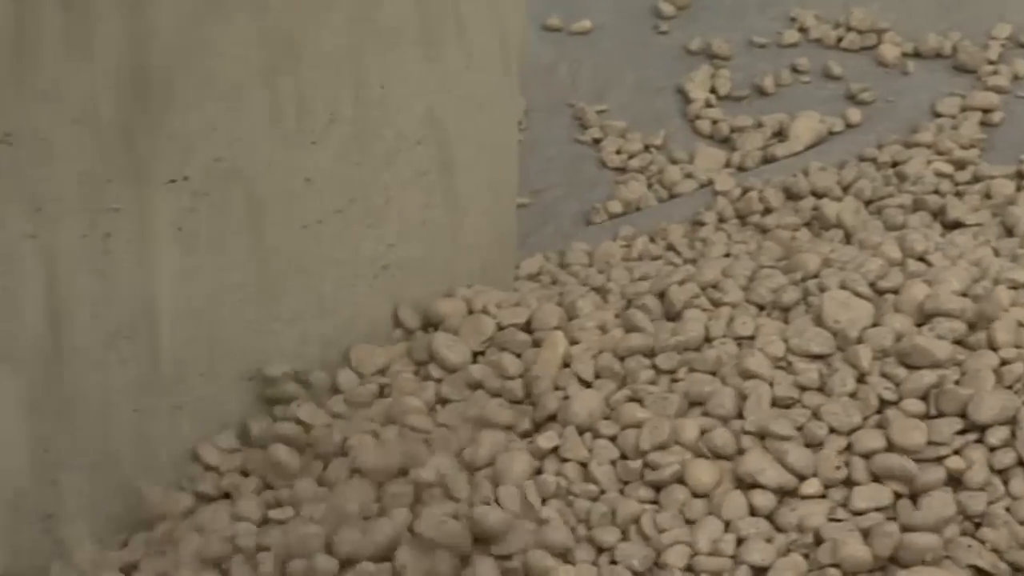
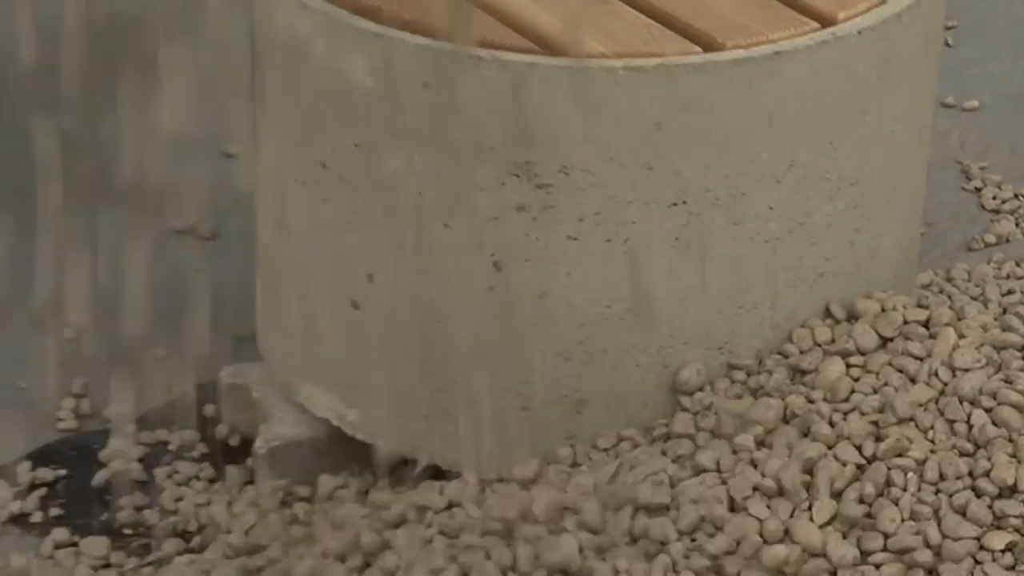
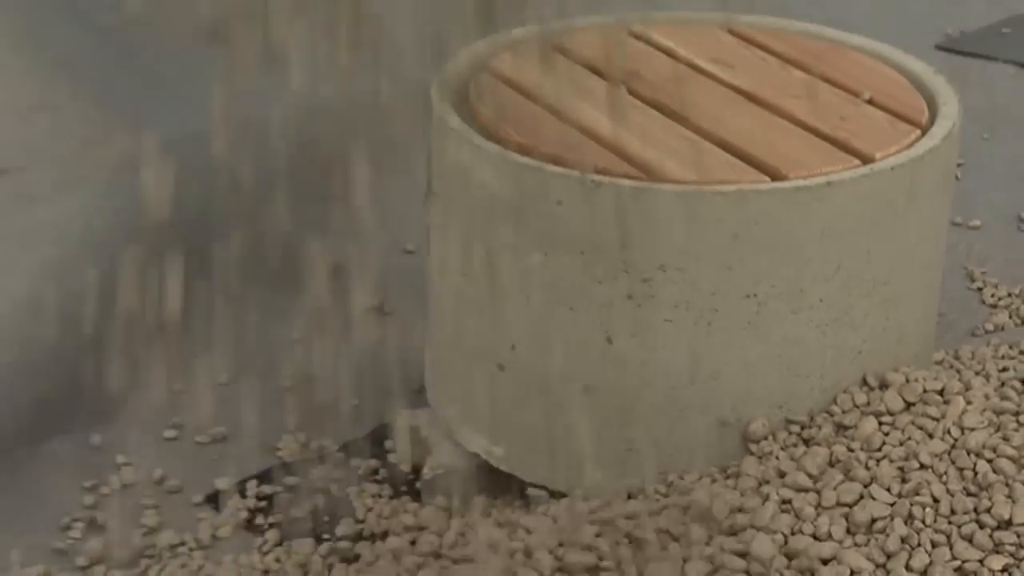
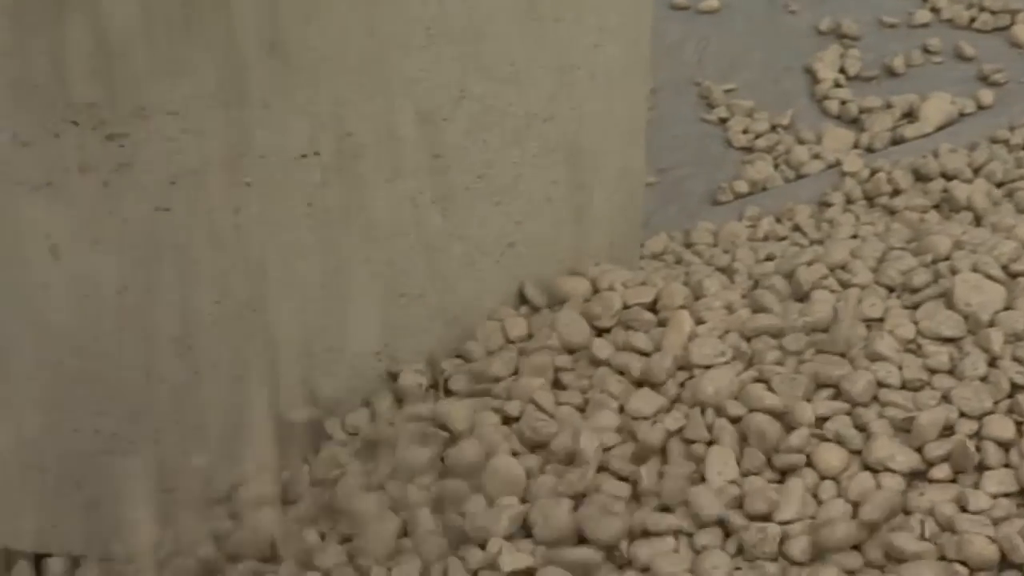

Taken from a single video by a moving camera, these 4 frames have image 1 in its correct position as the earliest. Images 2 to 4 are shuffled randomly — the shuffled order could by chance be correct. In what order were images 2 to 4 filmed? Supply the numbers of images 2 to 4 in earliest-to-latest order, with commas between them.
4, 2, 3
